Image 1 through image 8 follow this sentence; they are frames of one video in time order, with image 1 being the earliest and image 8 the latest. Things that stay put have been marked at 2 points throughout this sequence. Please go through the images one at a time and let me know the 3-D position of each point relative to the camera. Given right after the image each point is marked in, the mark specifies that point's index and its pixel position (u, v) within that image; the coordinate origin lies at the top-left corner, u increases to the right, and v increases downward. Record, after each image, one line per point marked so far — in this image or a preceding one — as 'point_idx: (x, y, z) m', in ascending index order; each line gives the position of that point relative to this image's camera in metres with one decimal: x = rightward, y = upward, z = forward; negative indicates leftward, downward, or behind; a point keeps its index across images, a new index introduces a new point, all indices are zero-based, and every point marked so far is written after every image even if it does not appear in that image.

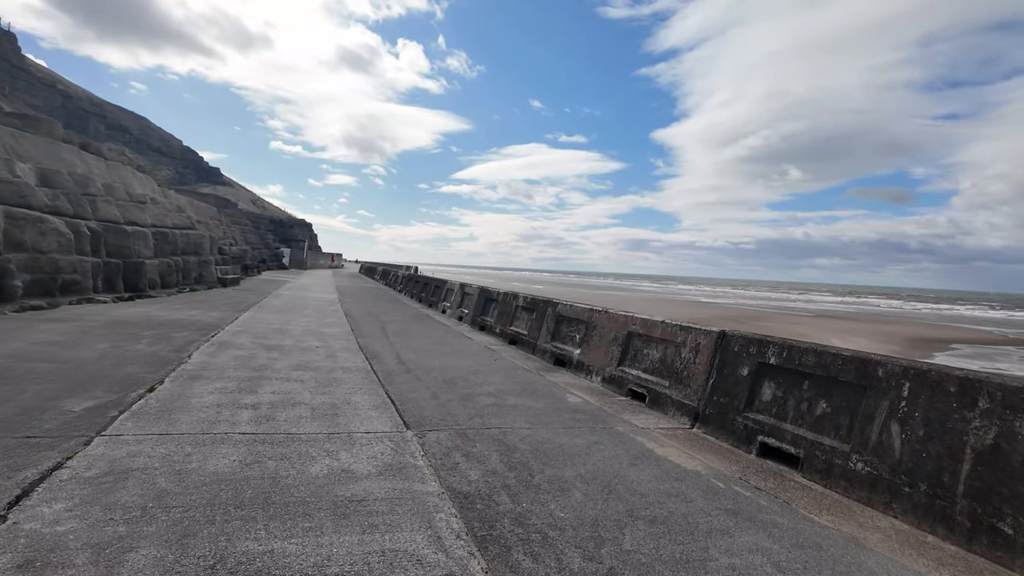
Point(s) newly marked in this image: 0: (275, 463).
0: (-1.4, -1.0, +3.5) m
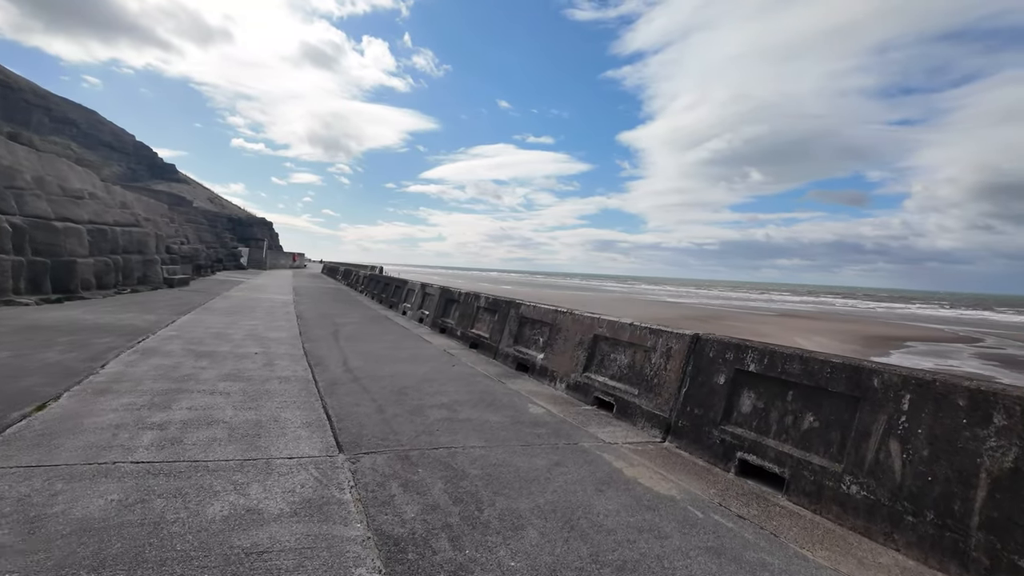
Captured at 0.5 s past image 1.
0: (-1.7, -1.0, +2.8) m
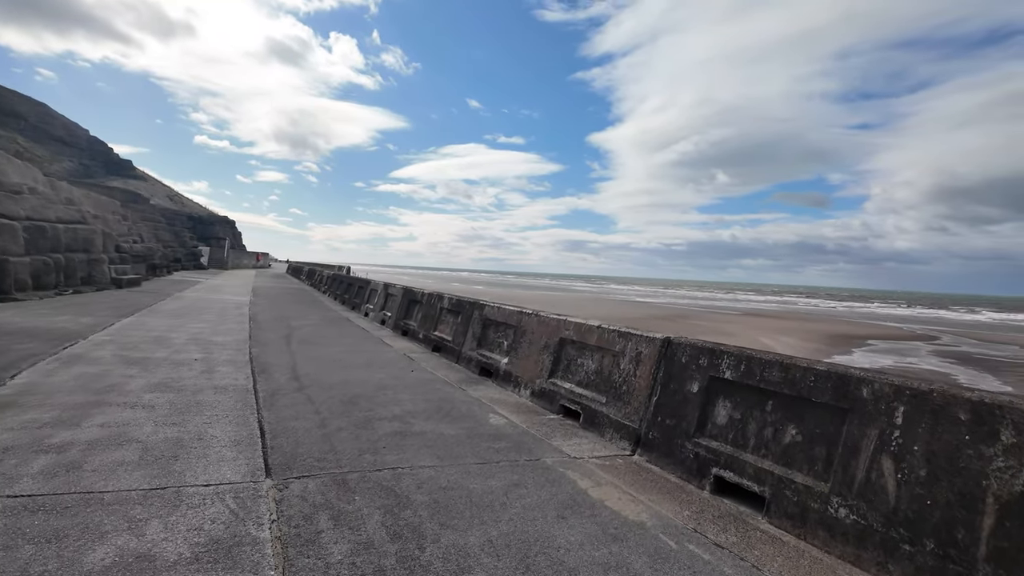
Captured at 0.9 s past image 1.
0: (-1.9, -1.0, +2.3) m
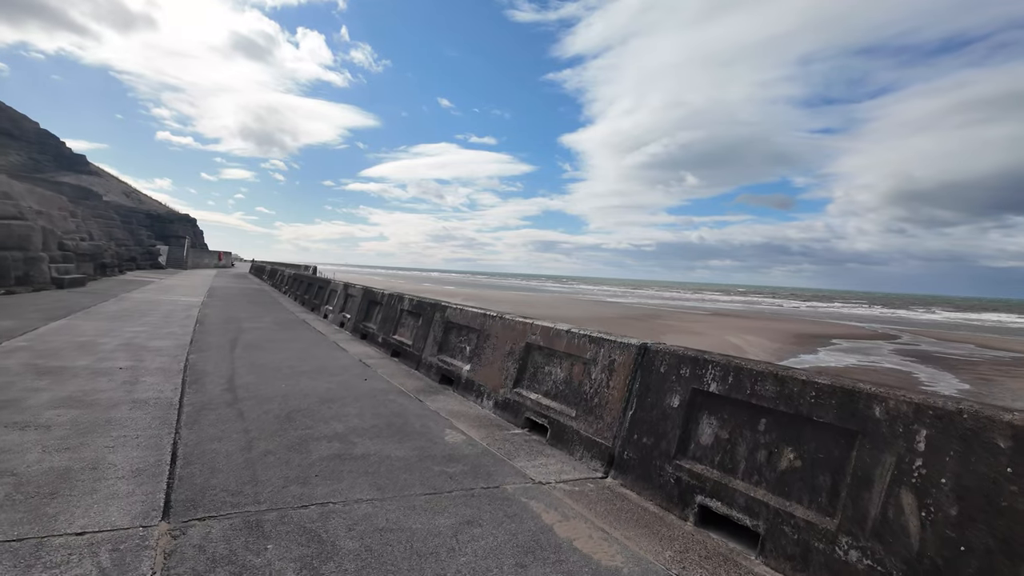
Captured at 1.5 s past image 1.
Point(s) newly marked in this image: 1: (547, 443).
0: (-2.1, -1.0, +1.7) m
1: (+0.3, -1.1, +4.3) m
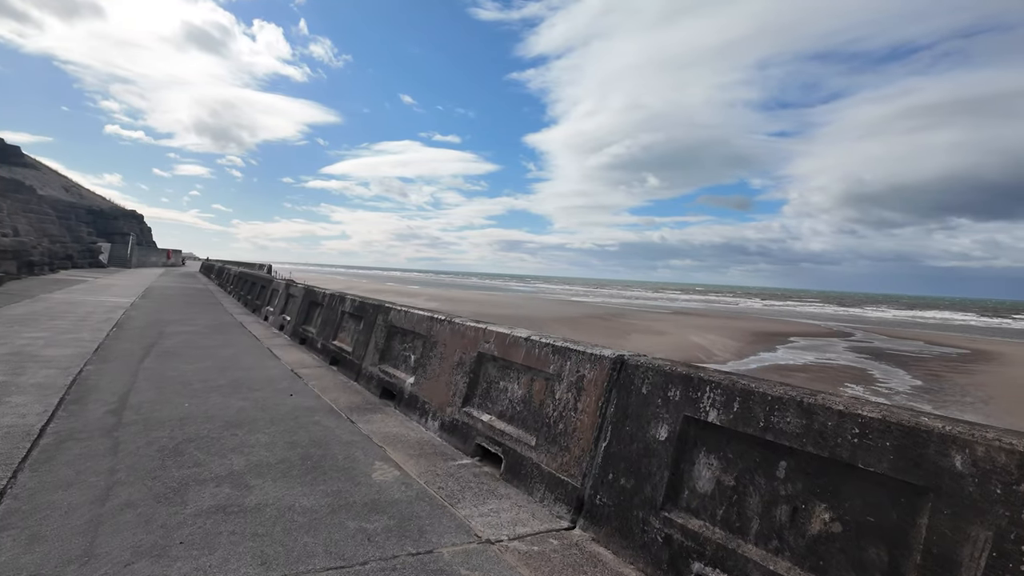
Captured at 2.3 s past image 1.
0: (-2.2, -1.0, +0.8) m
1: (-0.1, -1.1, +3.5) m
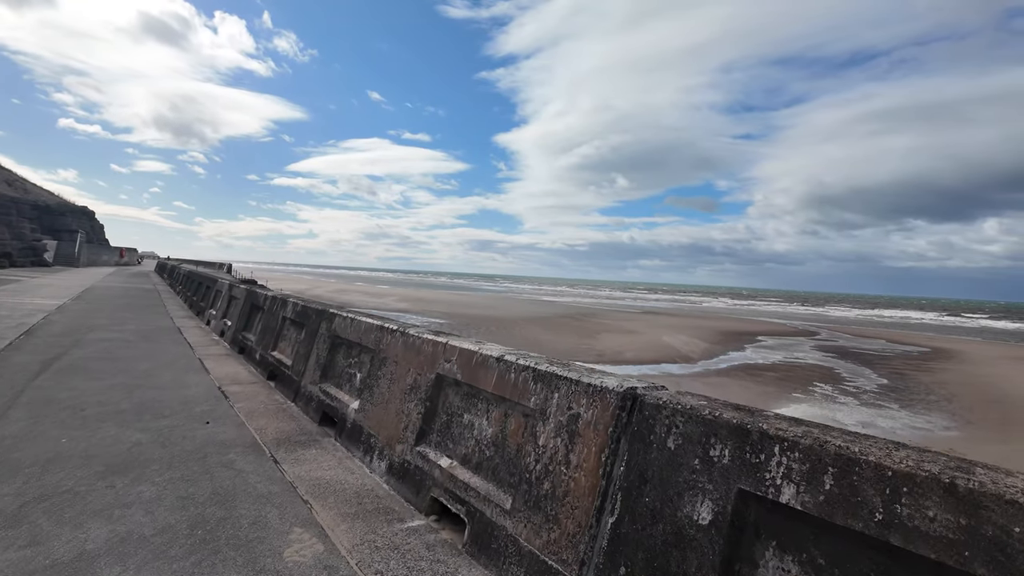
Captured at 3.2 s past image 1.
0: (-2.2, -1.1, -0.3) m
1: (-0.2, -1.2, +2.6) m
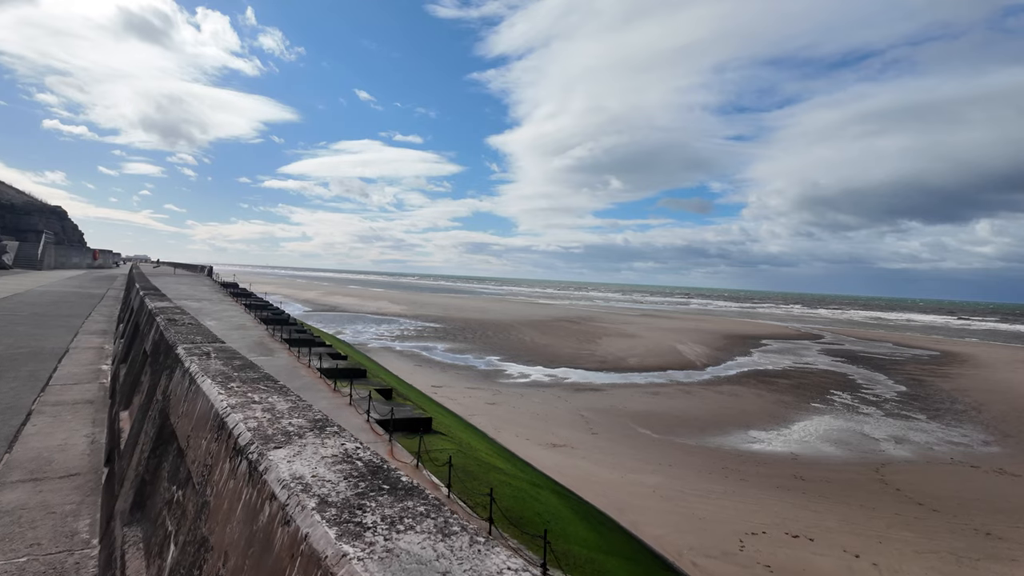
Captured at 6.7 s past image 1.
0: (-2.0, -1.1, -3.0) m
1: (0.0, -1.2, -0.2) m
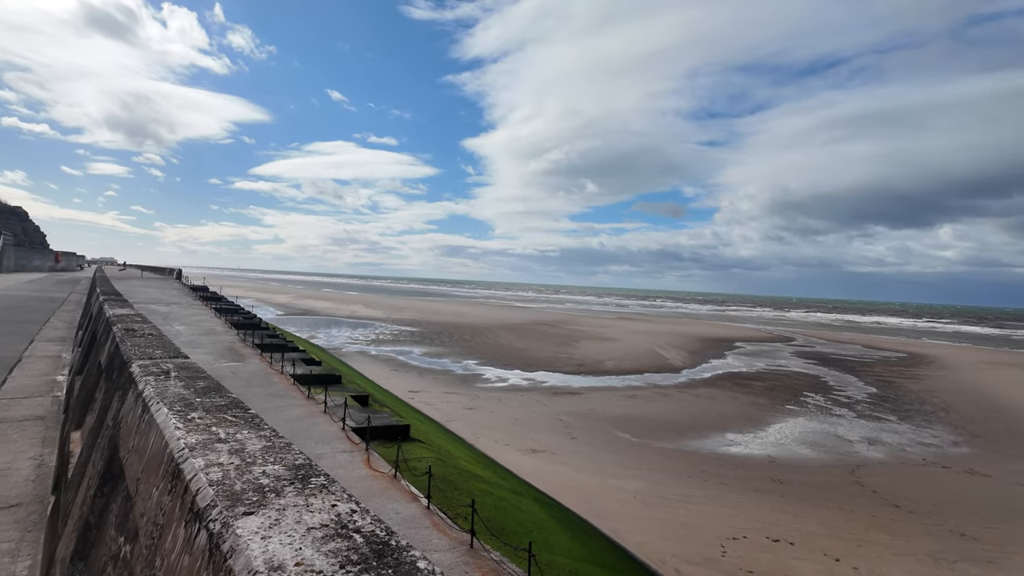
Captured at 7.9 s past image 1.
0: (-1.7, -1.1, -3.4) m
1: (+0.2, -1.2, -0.4) m
